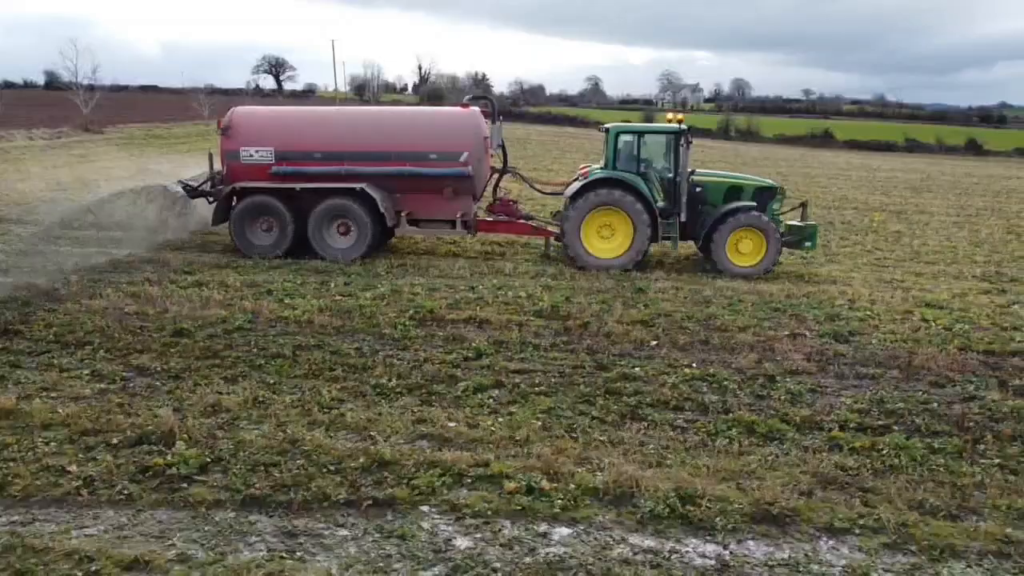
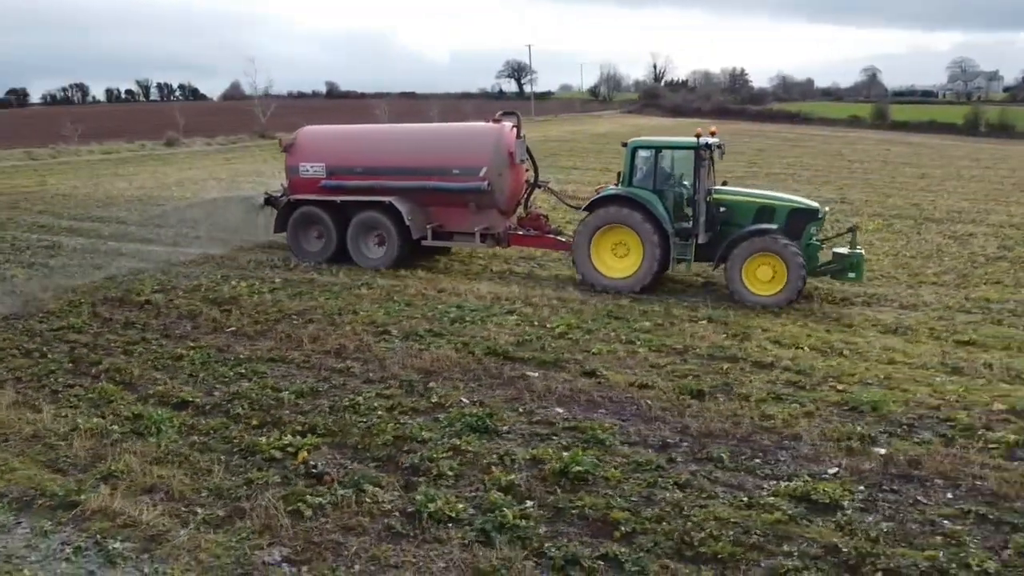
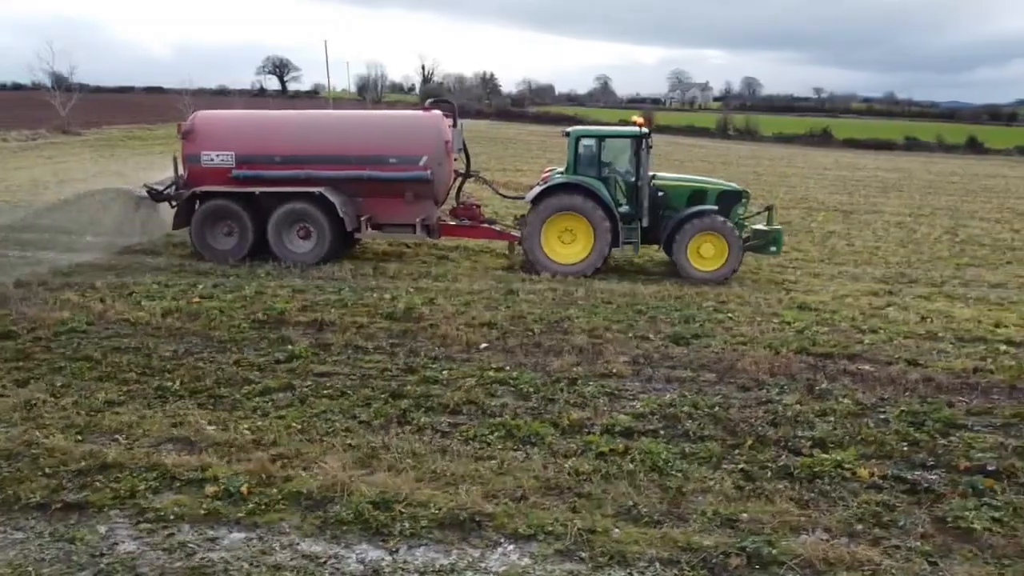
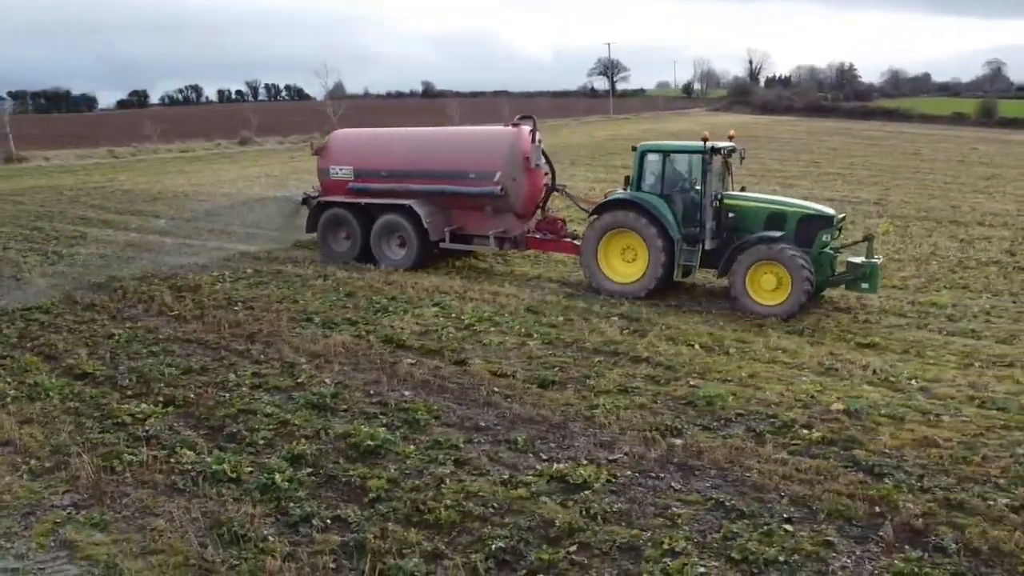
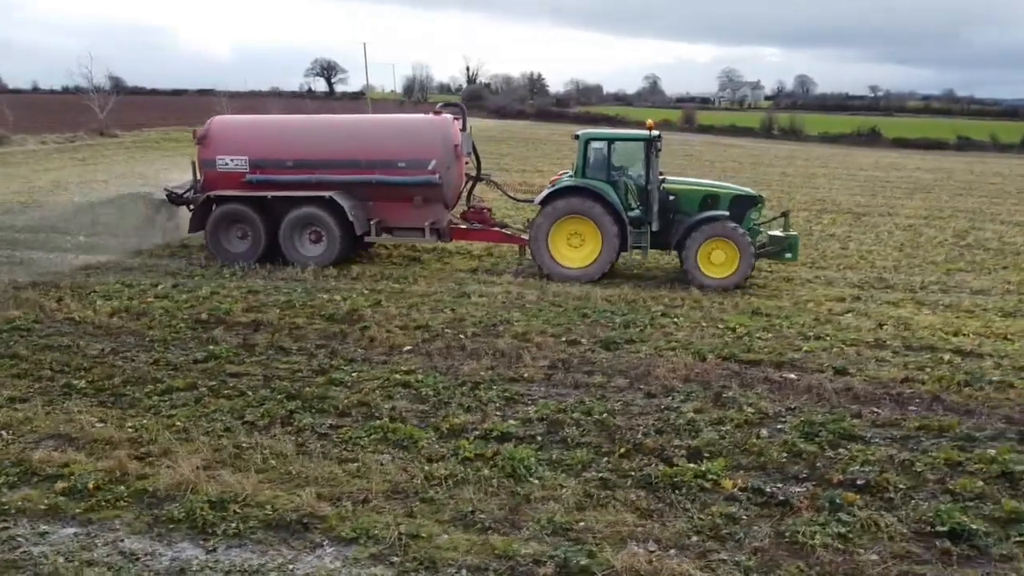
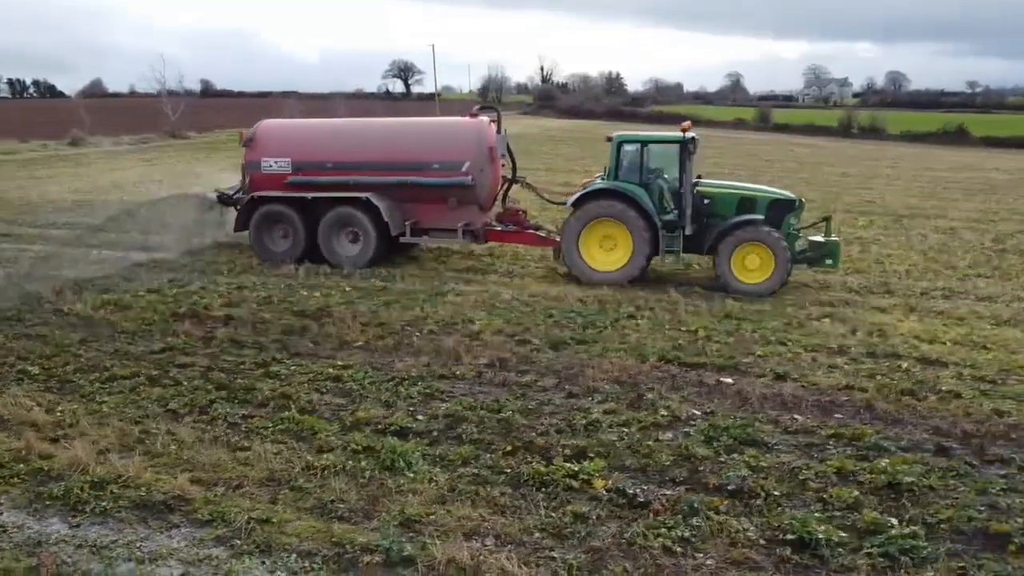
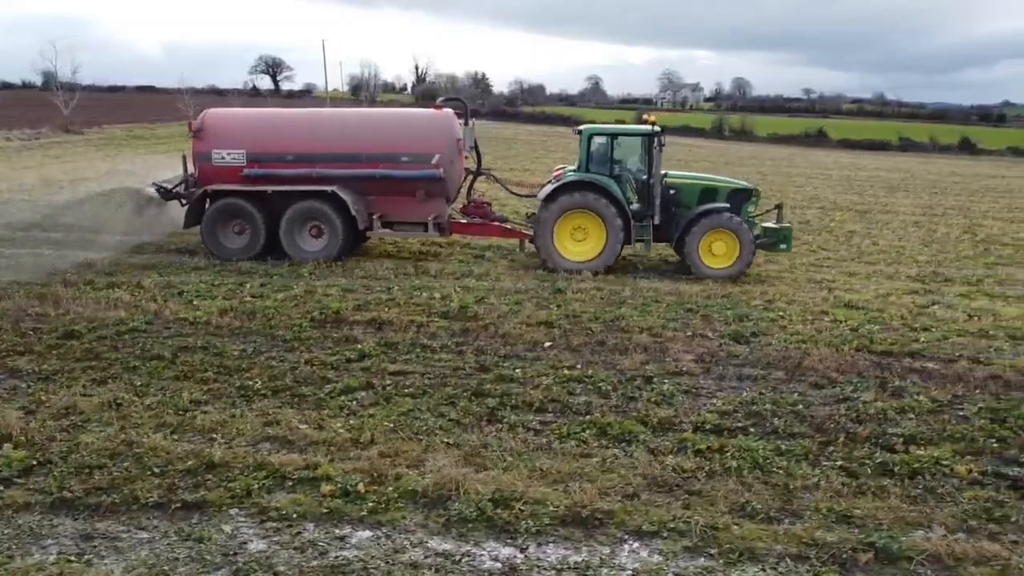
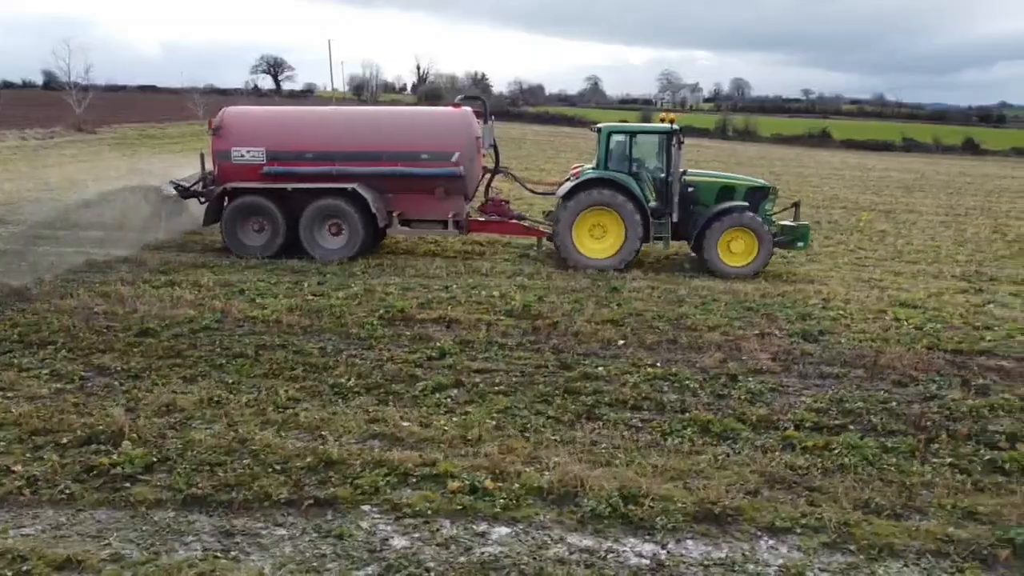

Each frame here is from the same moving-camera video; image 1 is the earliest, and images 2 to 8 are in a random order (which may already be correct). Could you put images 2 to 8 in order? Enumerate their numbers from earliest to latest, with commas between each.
8, 7, 3, 5, 6, 2, 4
